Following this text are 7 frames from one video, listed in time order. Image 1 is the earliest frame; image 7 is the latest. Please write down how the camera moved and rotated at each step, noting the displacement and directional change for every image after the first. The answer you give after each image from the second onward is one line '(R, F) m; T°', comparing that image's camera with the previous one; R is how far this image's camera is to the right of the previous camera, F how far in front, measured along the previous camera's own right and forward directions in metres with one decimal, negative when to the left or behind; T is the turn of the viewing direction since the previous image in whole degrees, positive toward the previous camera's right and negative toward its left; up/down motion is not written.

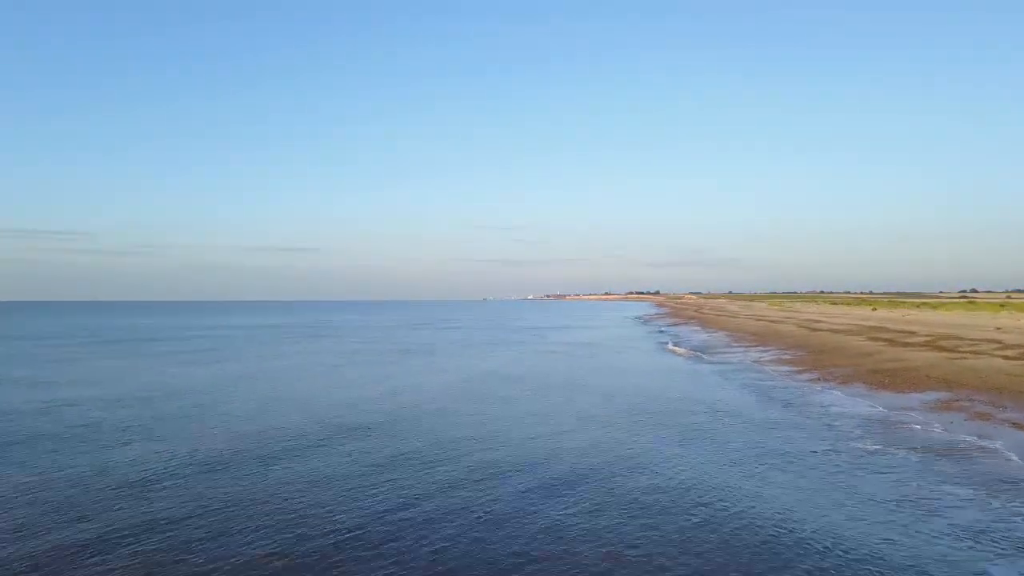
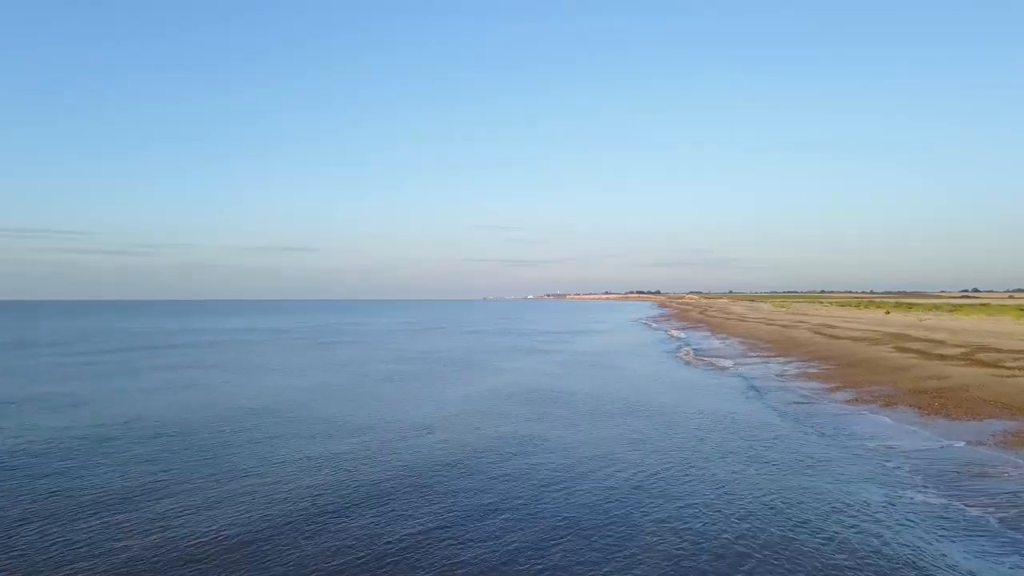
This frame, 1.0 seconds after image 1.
(-0.2, +1.3) m; 0°
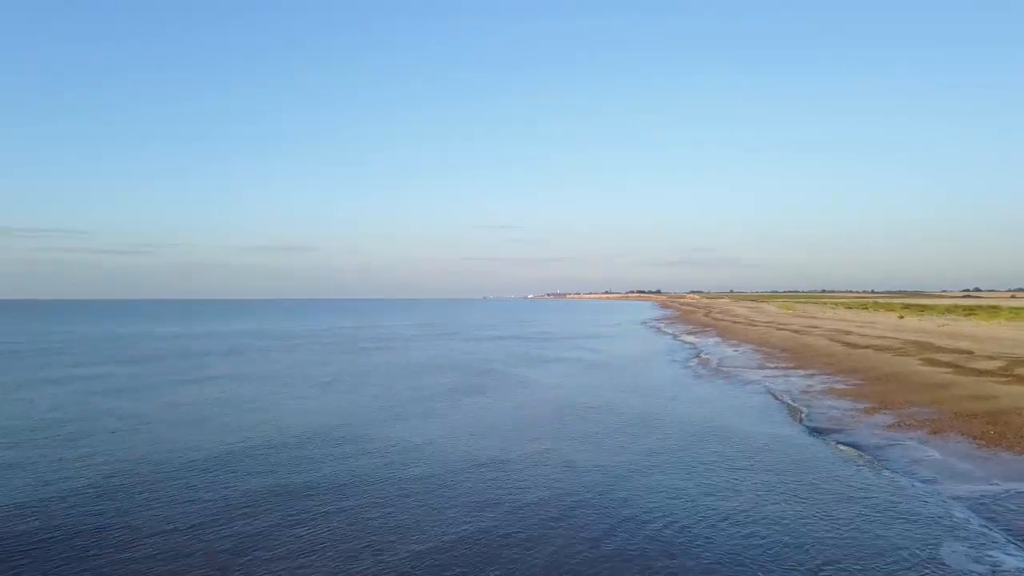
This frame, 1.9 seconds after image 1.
(-0.3, +1.1) m; 0°
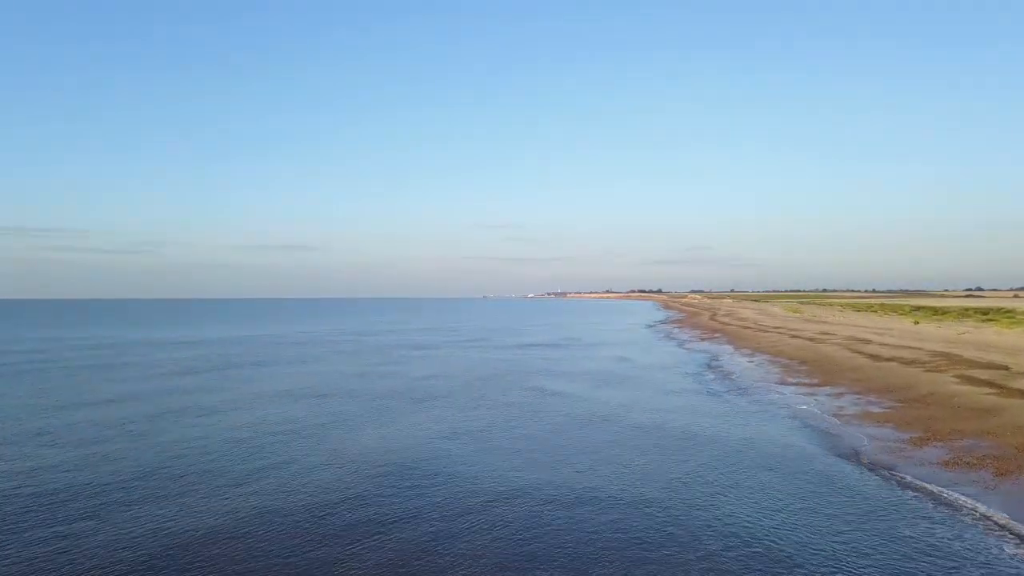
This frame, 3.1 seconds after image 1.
(-0.2, +1.4) m; 0°
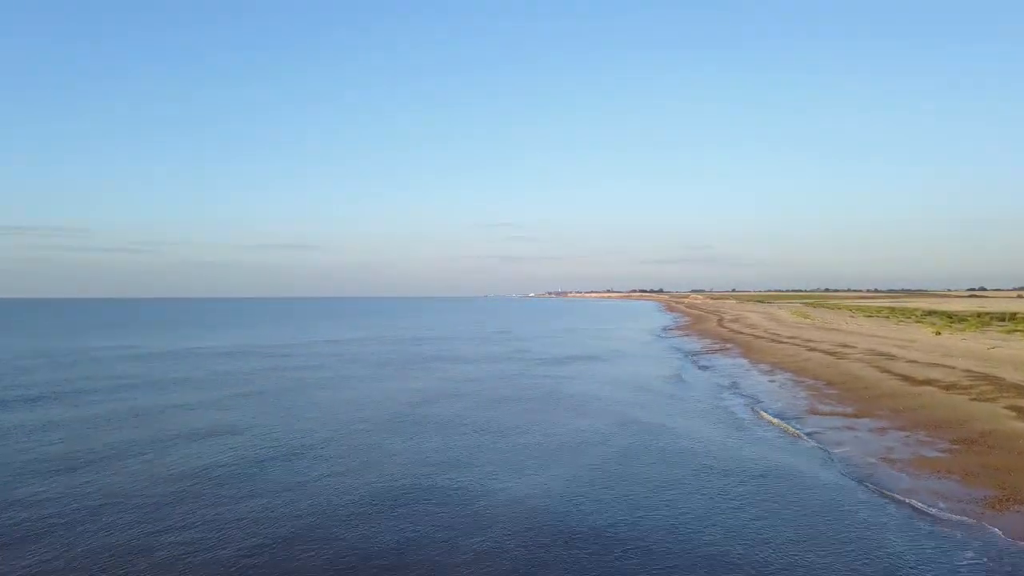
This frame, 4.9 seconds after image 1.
(-0.2, +1.9) m; 0°
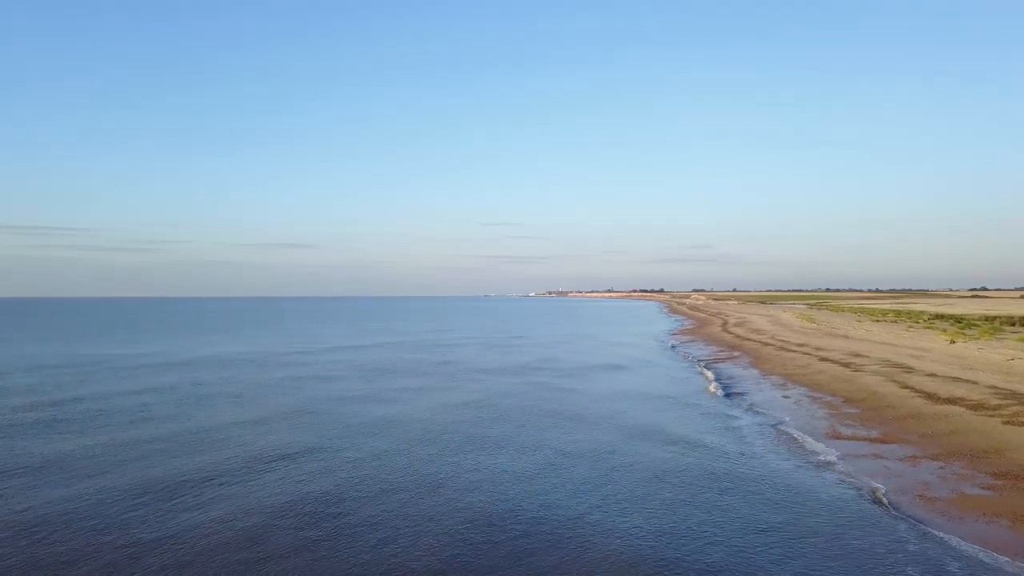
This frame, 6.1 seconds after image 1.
(-0.1, +1.2) m; 0°
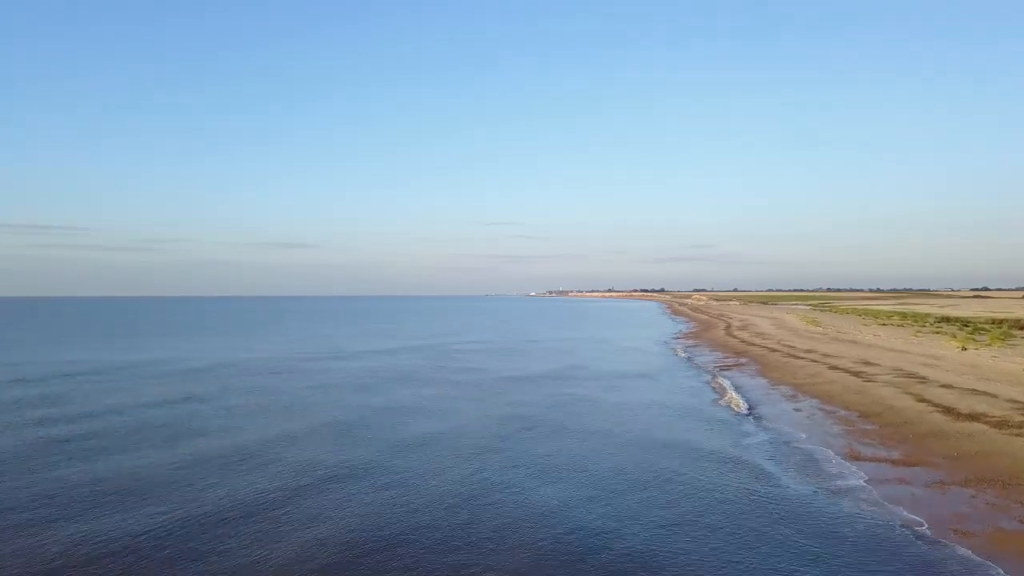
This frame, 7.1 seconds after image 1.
(-0.1, +0.9) m; 0°
